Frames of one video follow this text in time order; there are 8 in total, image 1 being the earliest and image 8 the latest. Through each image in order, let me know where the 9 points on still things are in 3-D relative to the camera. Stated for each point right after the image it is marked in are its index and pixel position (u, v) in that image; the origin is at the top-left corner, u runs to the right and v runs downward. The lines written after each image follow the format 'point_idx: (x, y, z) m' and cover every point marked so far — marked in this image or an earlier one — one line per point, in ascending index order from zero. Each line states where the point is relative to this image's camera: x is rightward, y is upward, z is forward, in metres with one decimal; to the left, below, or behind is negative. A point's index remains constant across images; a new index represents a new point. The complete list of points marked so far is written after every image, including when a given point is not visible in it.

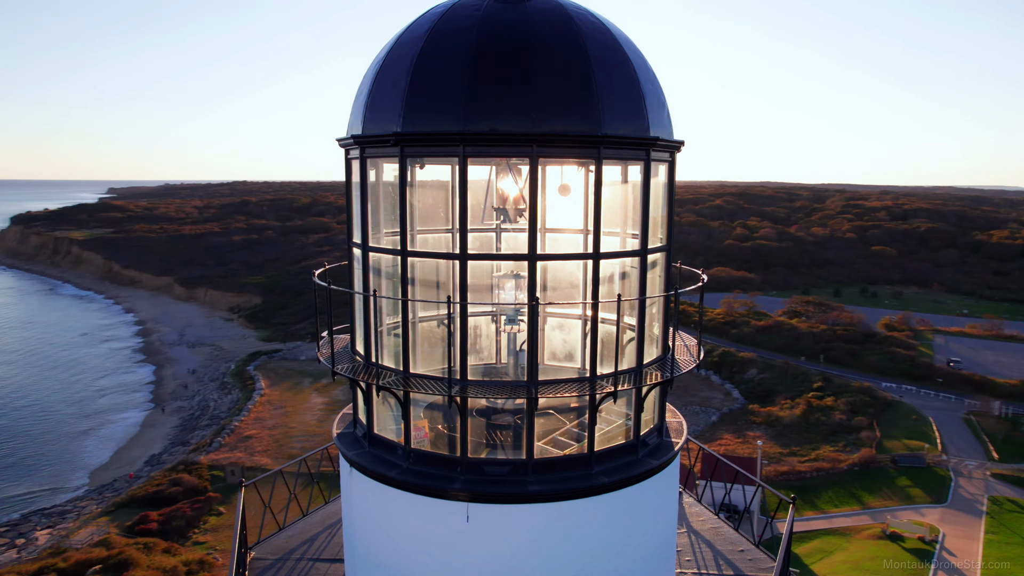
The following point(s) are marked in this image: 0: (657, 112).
0: (+1.0, +1.3, +5.1) m
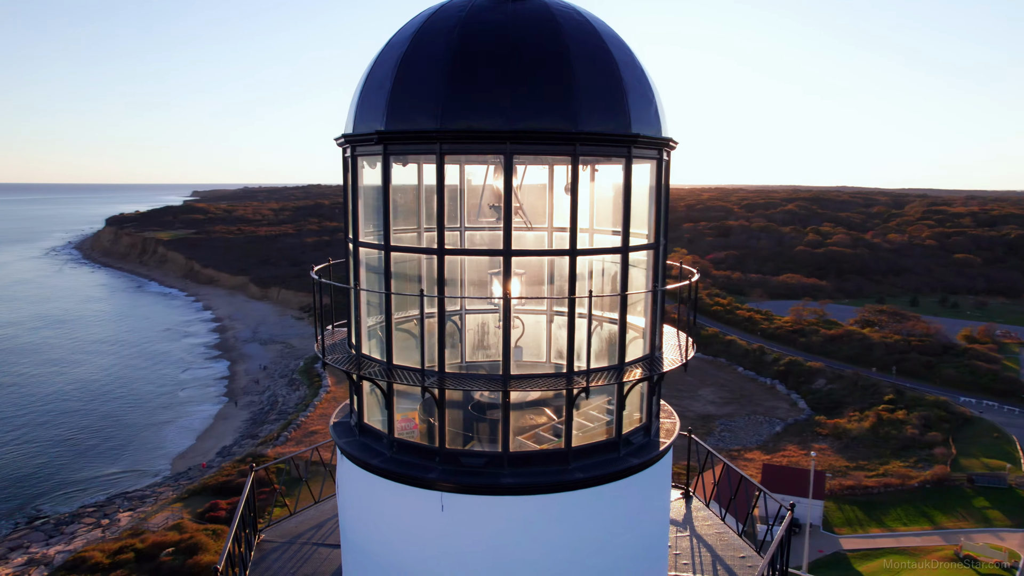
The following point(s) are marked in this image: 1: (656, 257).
0: (+0.9, +1.3, +5.1) m
1: (+1.0, +0.2, +5.6) m
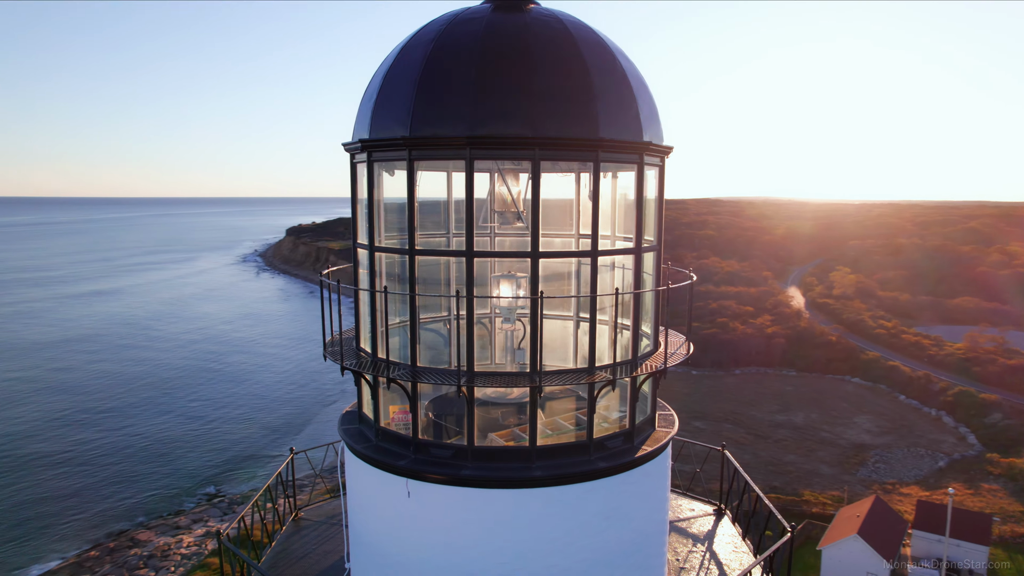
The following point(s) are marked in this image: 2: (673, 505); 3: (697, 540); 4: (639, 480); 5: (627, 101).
0: (+0.7, +1.2, +5.1) m
1: (+0.9, +0.2, +5.6) m
2: (+1.7, -2.3, +7.6) m
3: (+1.7, -2.4, +6.9) m
4: (+1.0, -1.5, +5.5) m
5: (+0.8, +1.3, +5.2) m
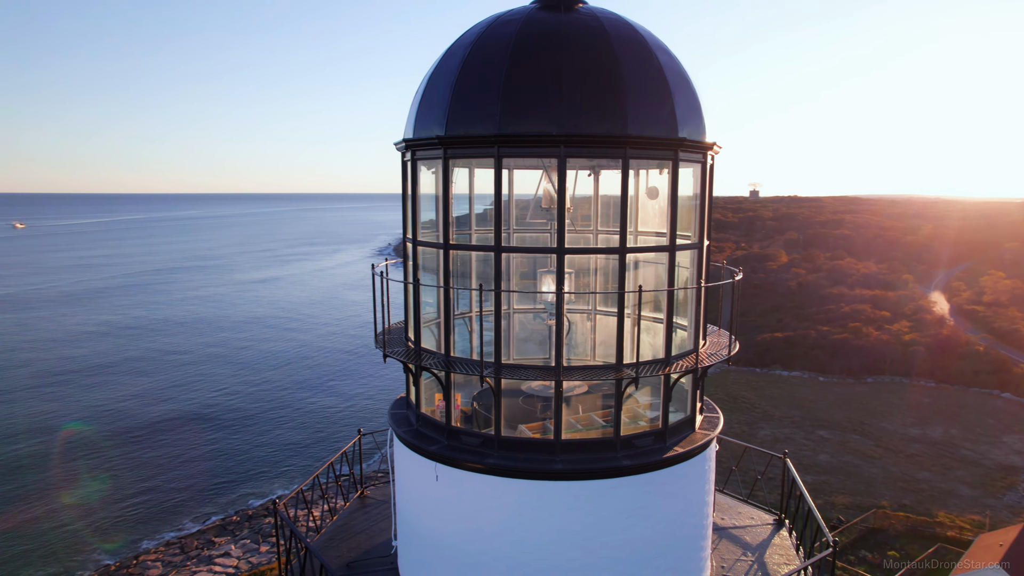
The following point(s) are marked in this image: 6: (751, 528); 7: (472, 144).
0: (+1.0, +1.3, +5.1) m
1: (+1.2, +0.2, +5.5) m
2: (+2.2, -2.3, +7.4) m
3: (+2.2, -2.4, +6.7) m
4: (+1.2, -1.4, +5.5) m
5: (+1.0, +1.3, +5.1) m
6: (+2.3, -2.3, +7.0) m
7: (-0.3, +1.0, +5.0) m
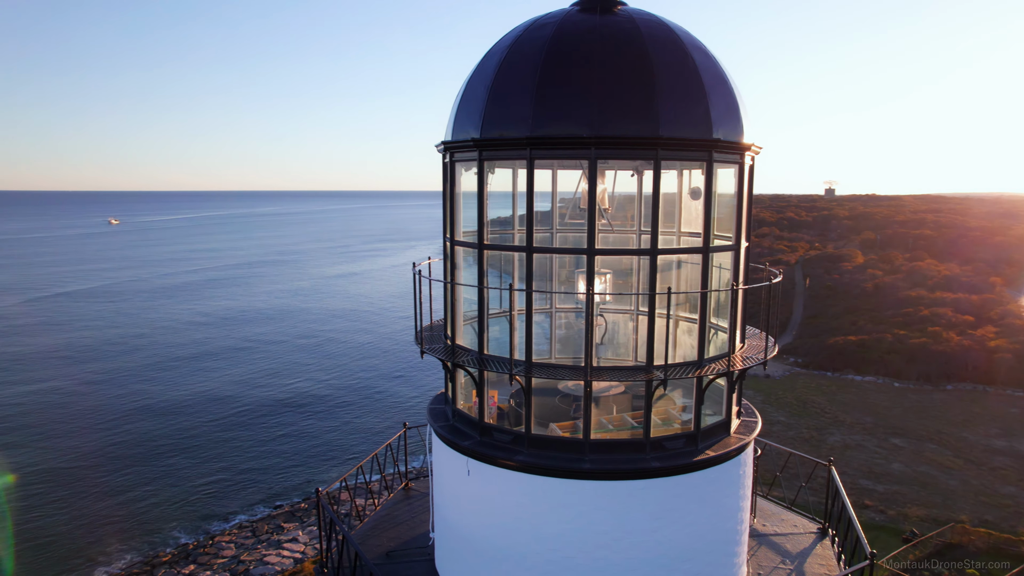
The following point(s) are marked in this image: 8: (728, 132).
0: (+1.2, +1.2, +5.0) m
1: (+1.5, +0.2, +5.4) m
2: (+2.6, -2.3, +7.3) m
3: (+2.5, -2.4, +6.5) m
4: (+1.5, -1.5, +5.4) m
5: (+1.3, +1.3, +5.1) m
6: (+2.7, -2.3, +6.9) m
7: (0.0, +1.0, +5.1) m
8: (+1.5, +1.1, +5.2) m
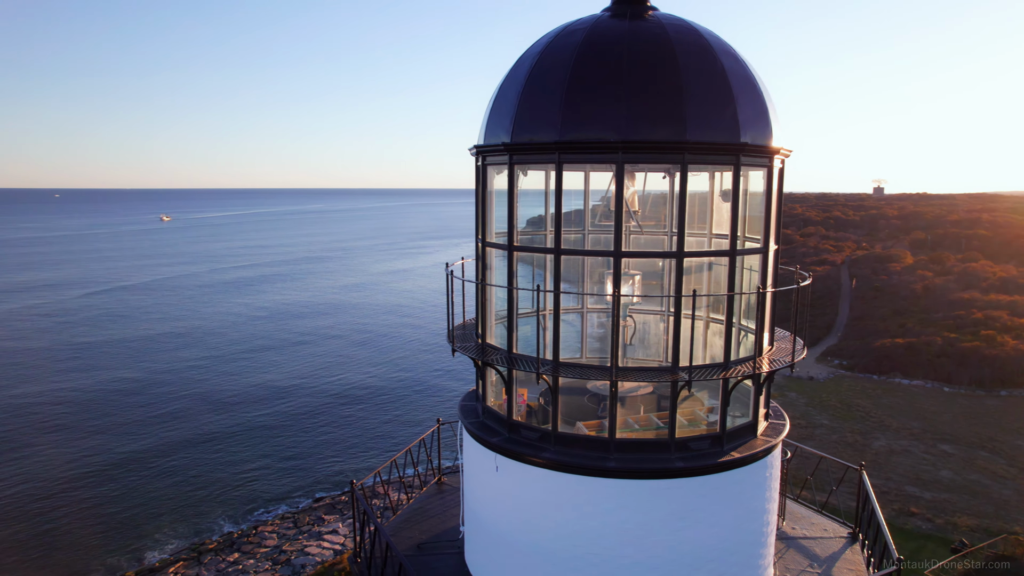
0: (+1.4, +1.2, +5.1) m
1: (+1.7, +0.2, +5.5) m
2: (+2.9, -2.3, +7.2) m
3: (+2.7, -2.4, +6.5) m
4: (+1.7, -1.5, +5.5) m
5: (+1.5, +1.3, +5.1) m
6: (+2.9, -2.4, +6.9) m
7: (+0.2, +1.0, +5.2) m
8: (+1.7, +1.1, +5.2) m
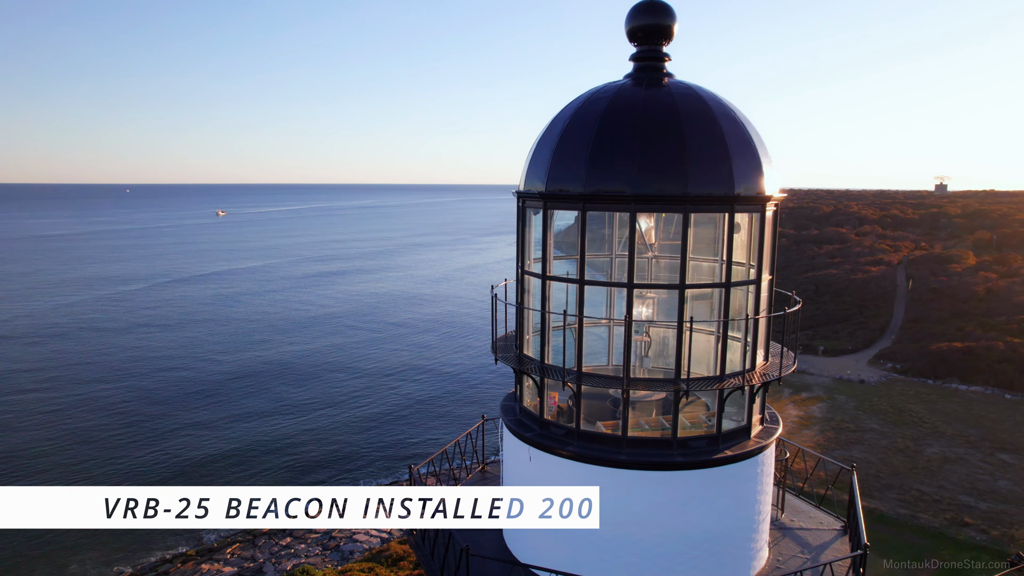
0: (+1.7, +1.0, +6.1) m
1: (+2.0, -0.1, +6.5) m
2: (+3.3, -2.6, +8.2) m
3: (+3.1, -2.7, +7.5) m
4: (+1.9, -1.7, +6.5) m
5: (+1.8, +1.1, +6.2) m
6: (+3.3, -2.6, +7.9) m
7: (+0.5, +0.8, +6.4) m
8: (+2.0, +0.9, +6.3) m
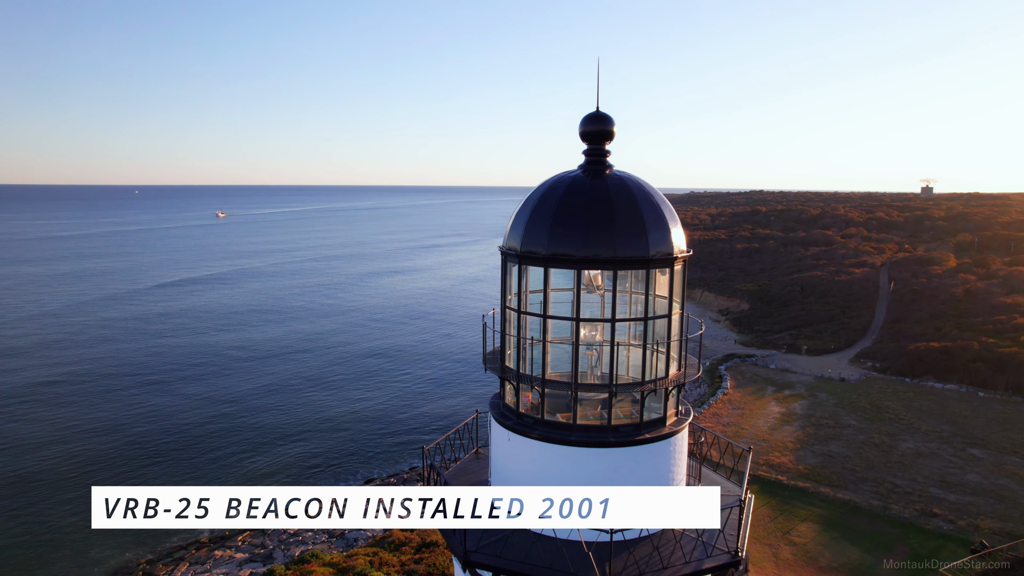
0: (+1.5, +0.6, +8.9) m
1: (+1.8, -0.5, +9.3) m
2: (+3.1, -3.0, +11.0) m
3: (+2.9, -3.1, +10.3) m
4: (+1.7, -2.1, +9.3) m
5: (+1.6, +0.7, +8.9) m
6: (+3.1, -3.0, +10.6) m
7: (+0.3, +0.4, +9.1) m
8: (+1.8, +0.5, +9.0) m
